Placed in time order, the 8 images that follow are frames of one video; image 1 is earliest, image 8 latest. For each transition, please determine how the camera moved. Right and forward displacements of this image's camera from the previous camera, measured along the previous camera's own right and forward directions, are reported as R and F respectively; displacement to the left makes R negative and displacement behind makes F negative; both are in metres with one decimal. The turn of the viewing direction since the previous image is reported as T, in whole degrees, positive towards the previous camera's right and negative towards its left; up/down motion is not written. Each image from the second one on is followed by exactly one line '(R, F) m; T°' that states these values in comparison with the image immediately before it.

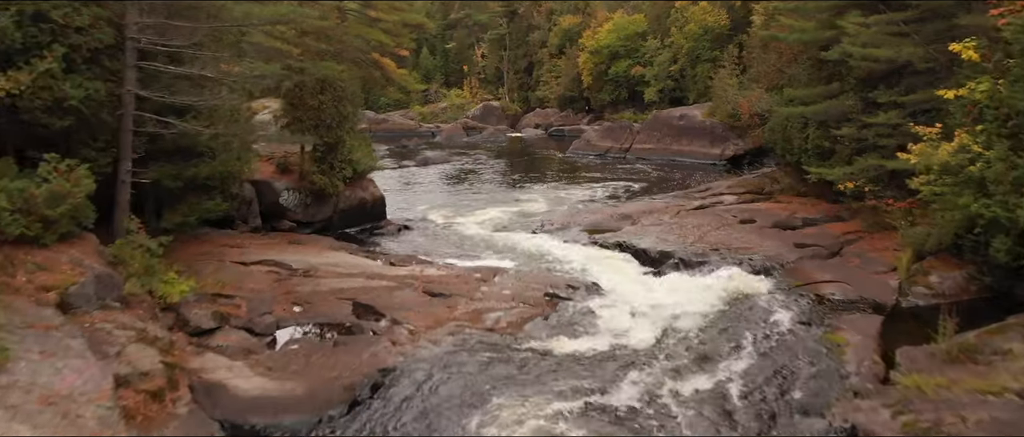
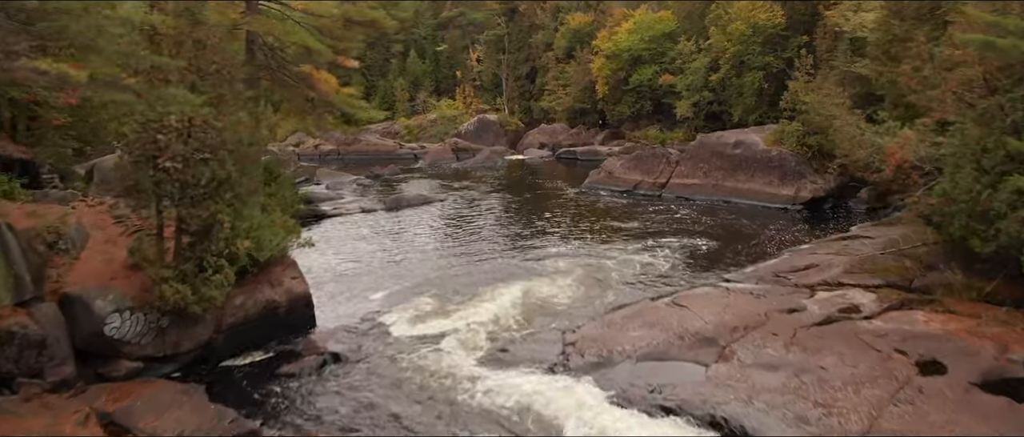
(0.0, +8.1) m; 0°
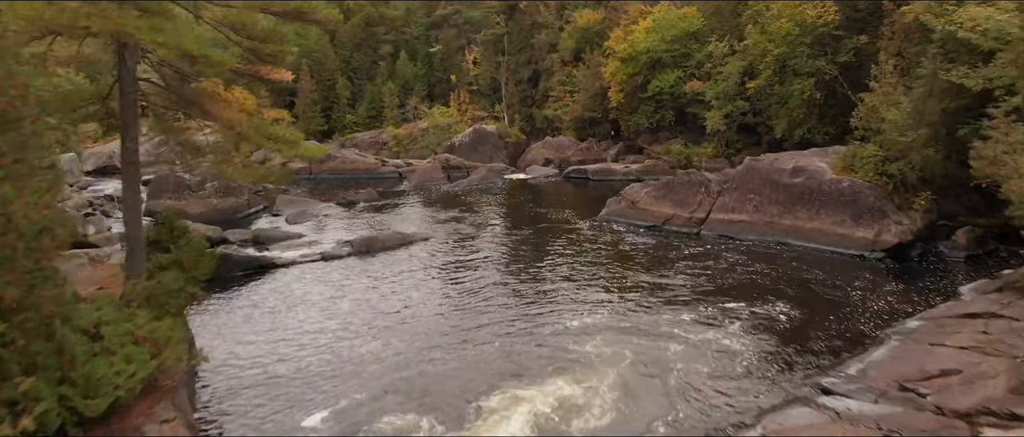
(0.0, +5.0) m; 0°
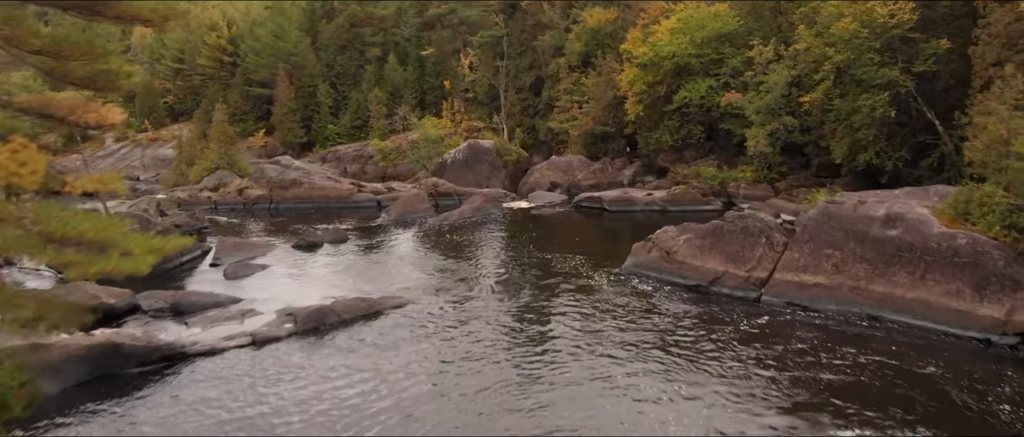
(0.0, +4.8) m; 0°
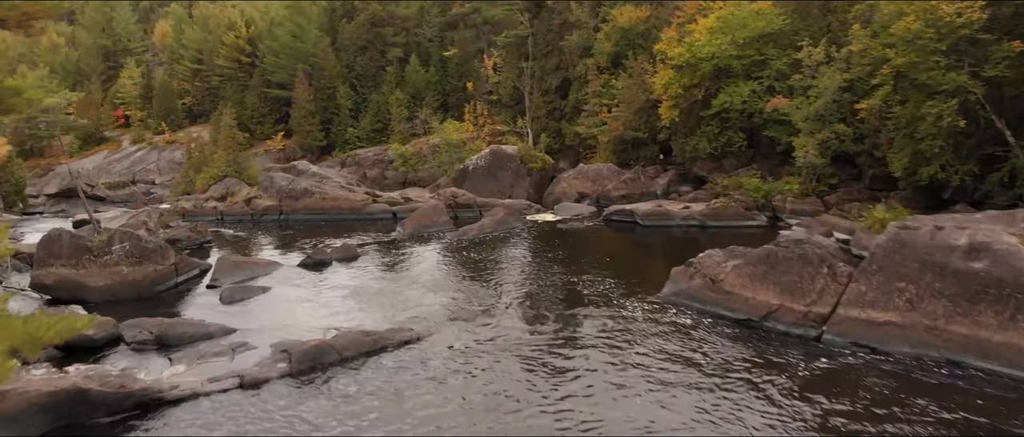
(0.0, +1.8) m; -2°
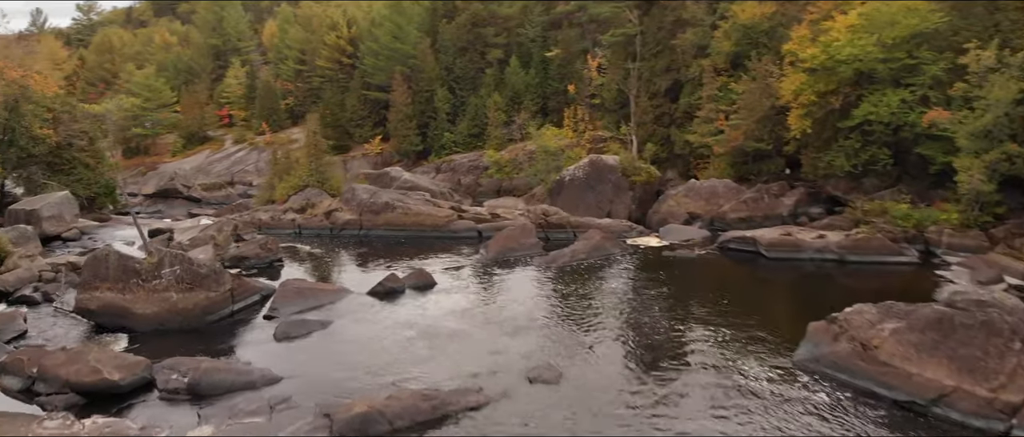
(+0.1, +2.5) m; -7°
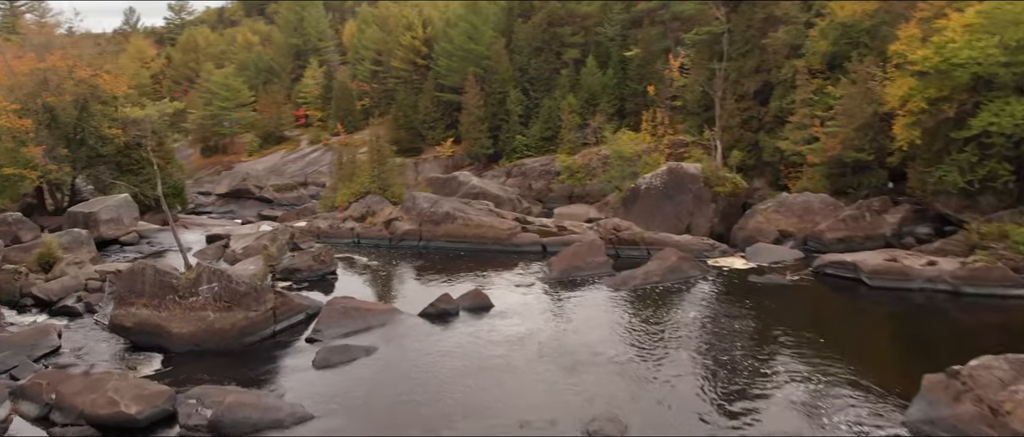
(+0.3, +1.5) m; -5°
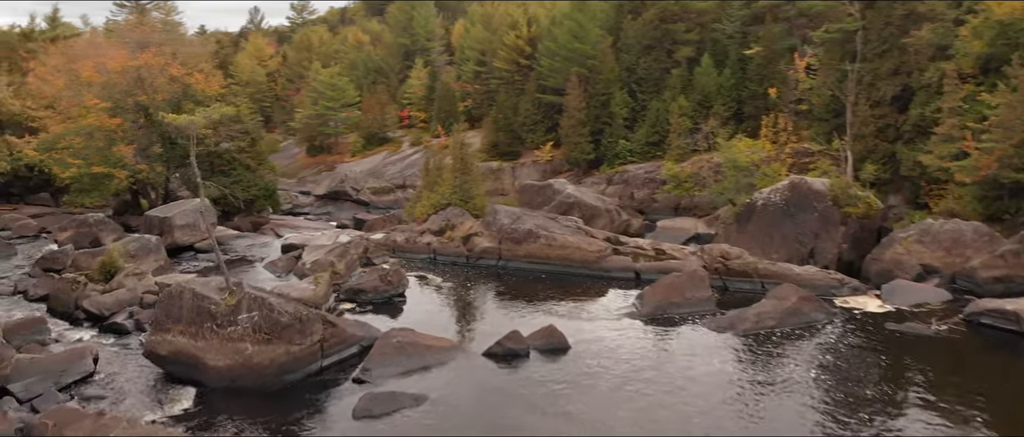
(+0.5, +2.1) m; -8°
